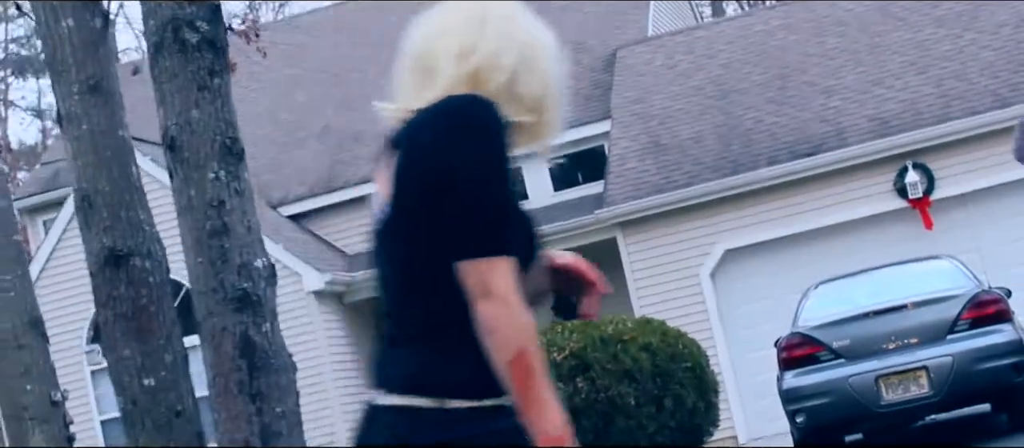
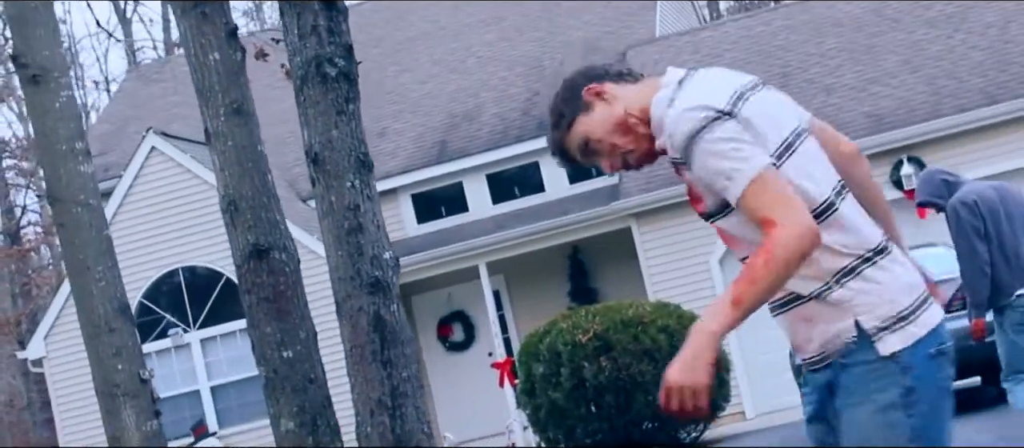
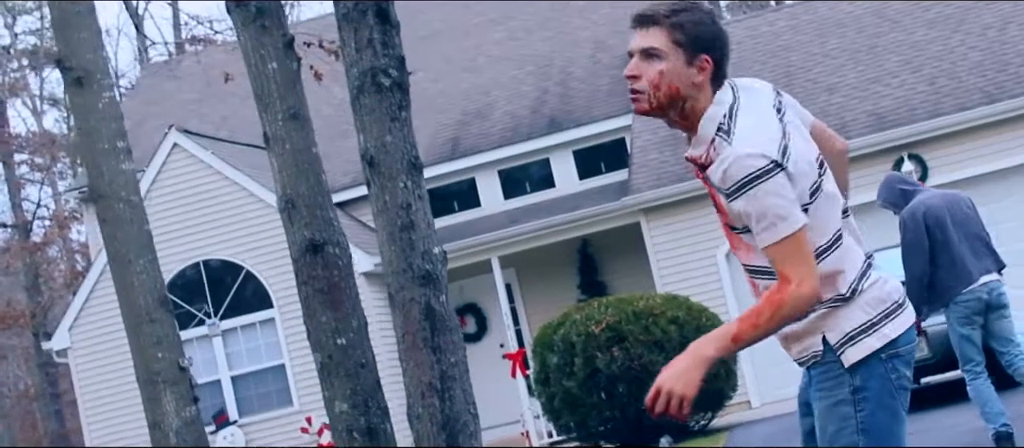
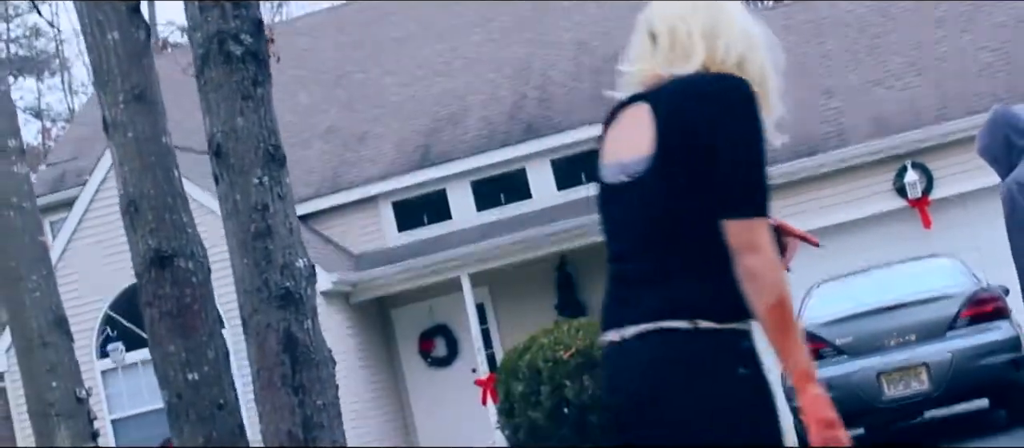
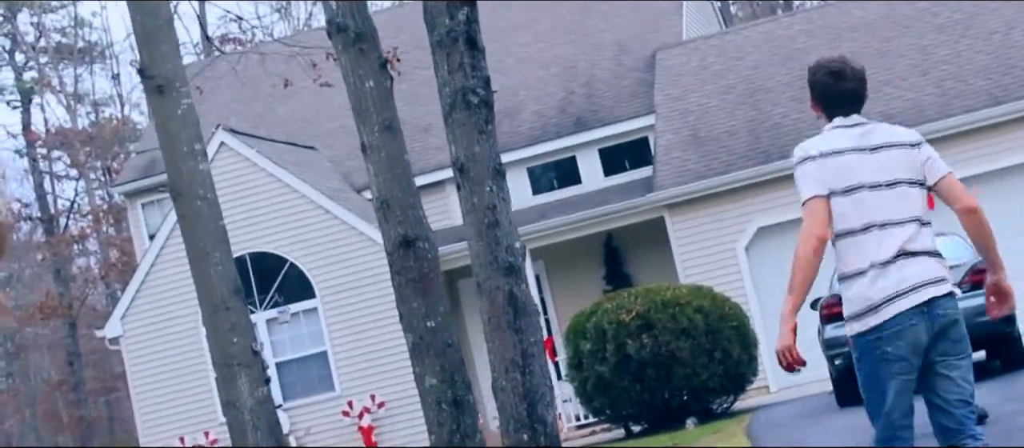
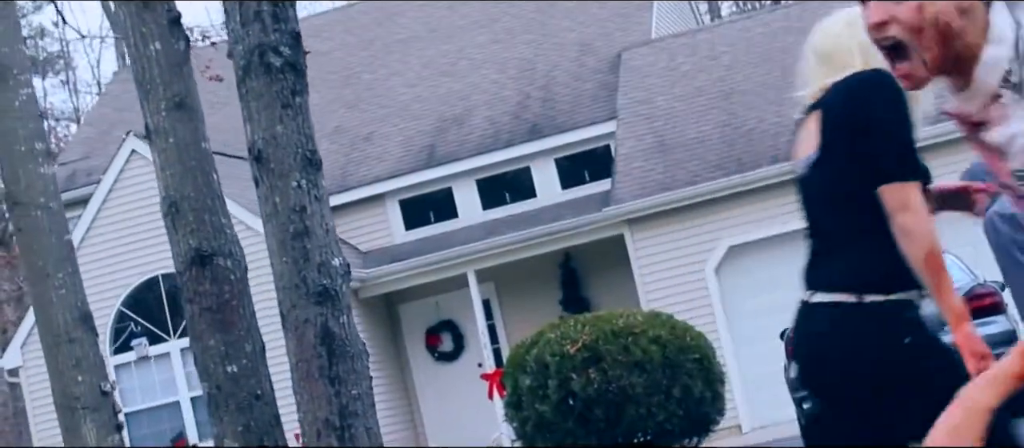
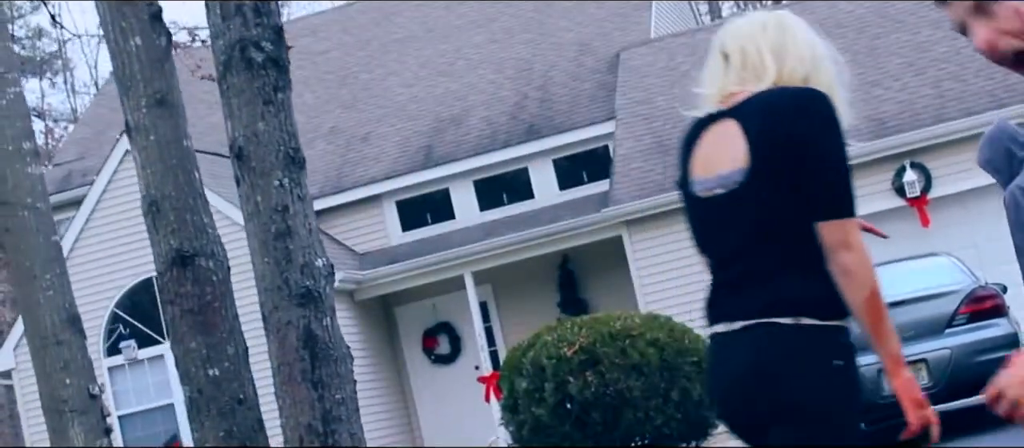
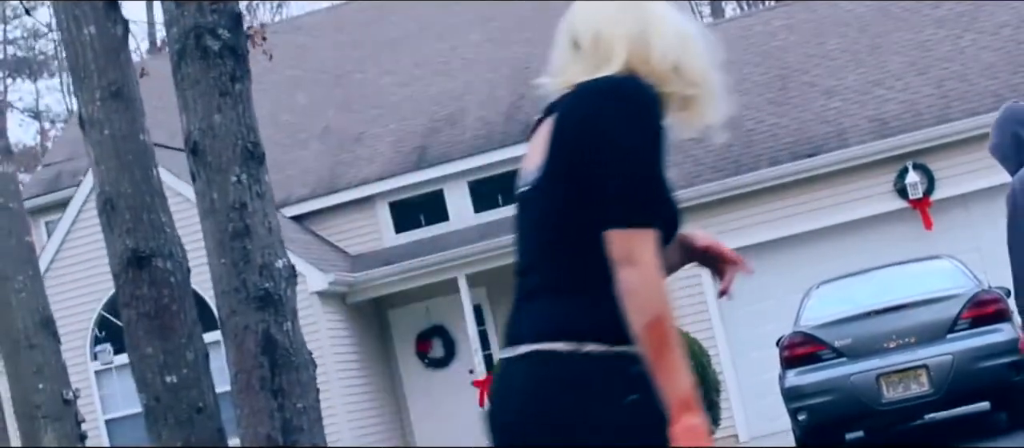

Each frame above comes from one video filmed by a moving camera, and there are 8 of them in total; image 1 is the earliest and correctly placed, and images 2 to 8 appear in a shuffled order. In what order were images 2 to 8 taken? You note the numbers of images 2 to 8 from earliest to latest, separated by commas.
8, 4, 7, 6, 2, 3, 5
